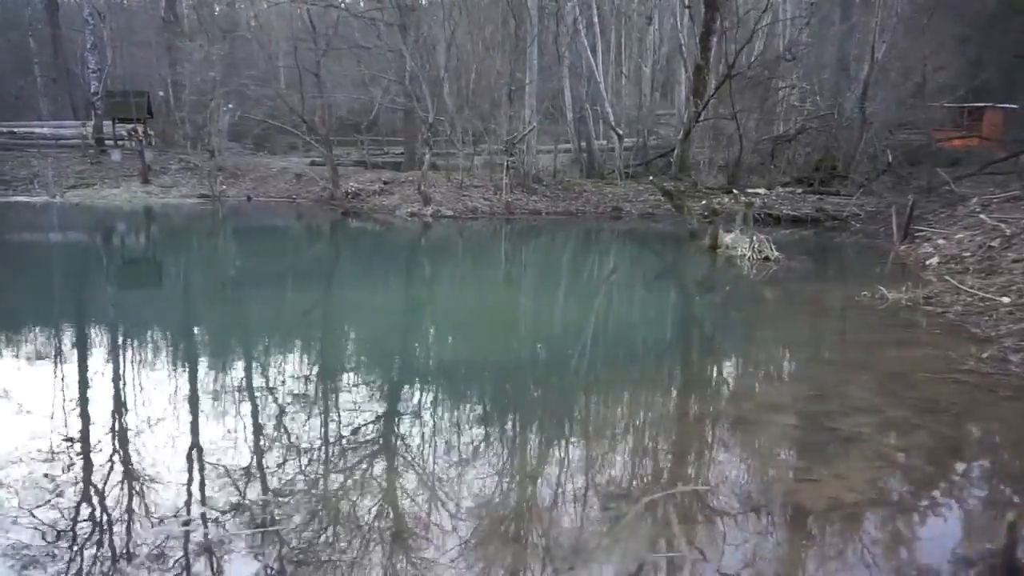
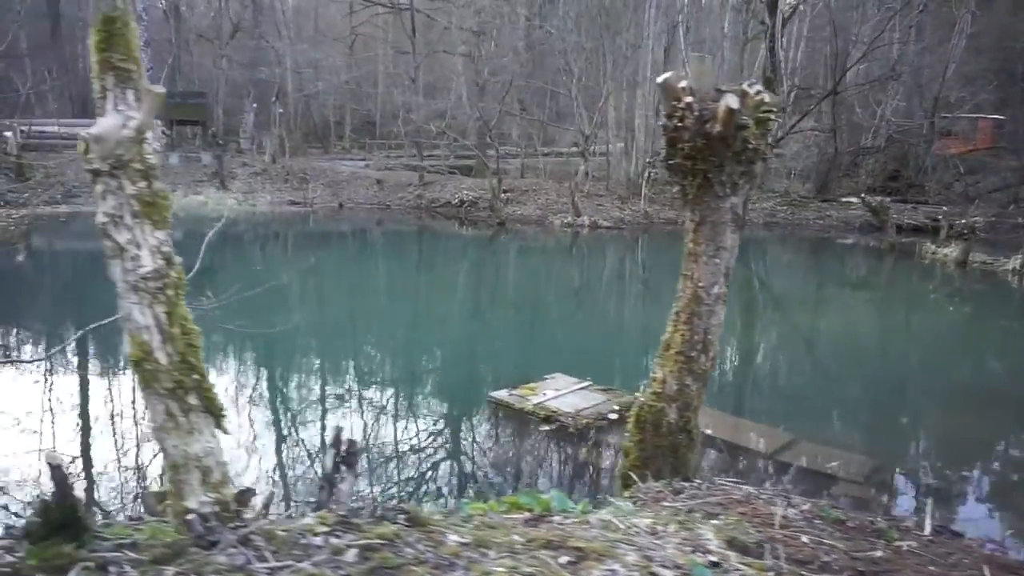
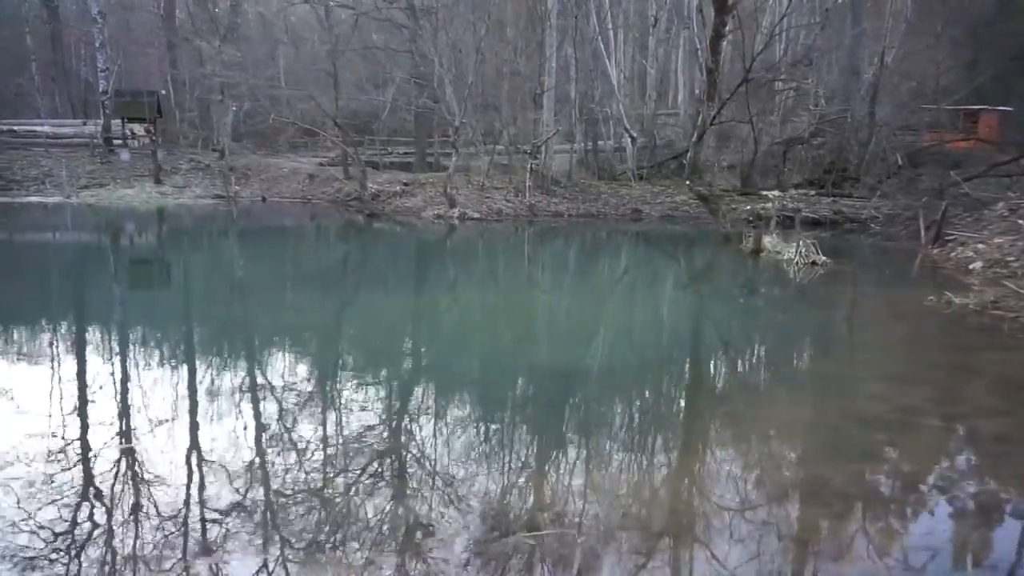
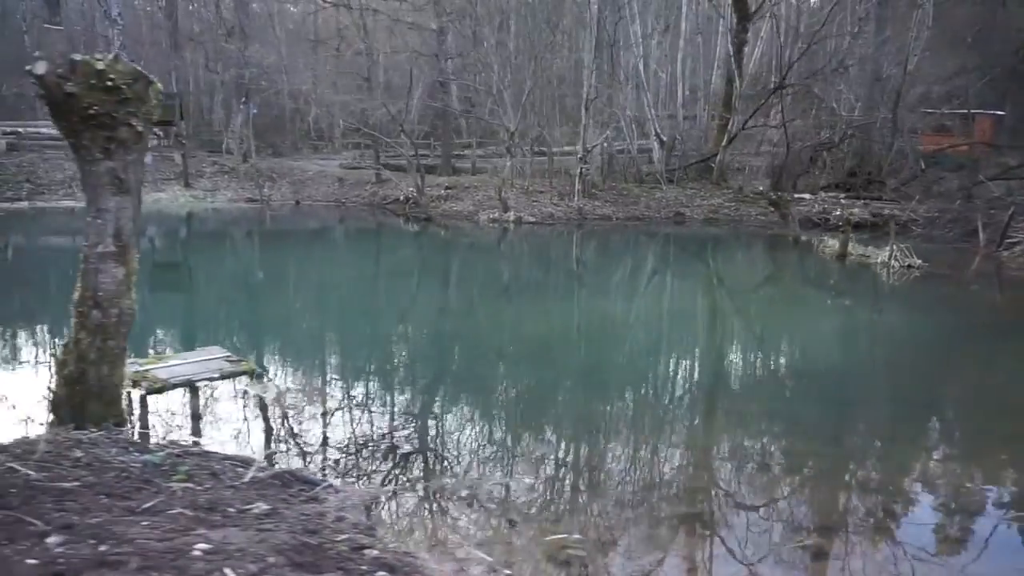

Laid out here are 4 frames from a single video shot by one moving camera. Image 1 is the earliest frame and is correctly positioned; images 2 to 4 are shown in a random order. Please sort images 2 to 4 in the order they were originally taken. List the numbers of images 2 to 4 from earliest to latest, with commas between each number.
3, 4, 2
